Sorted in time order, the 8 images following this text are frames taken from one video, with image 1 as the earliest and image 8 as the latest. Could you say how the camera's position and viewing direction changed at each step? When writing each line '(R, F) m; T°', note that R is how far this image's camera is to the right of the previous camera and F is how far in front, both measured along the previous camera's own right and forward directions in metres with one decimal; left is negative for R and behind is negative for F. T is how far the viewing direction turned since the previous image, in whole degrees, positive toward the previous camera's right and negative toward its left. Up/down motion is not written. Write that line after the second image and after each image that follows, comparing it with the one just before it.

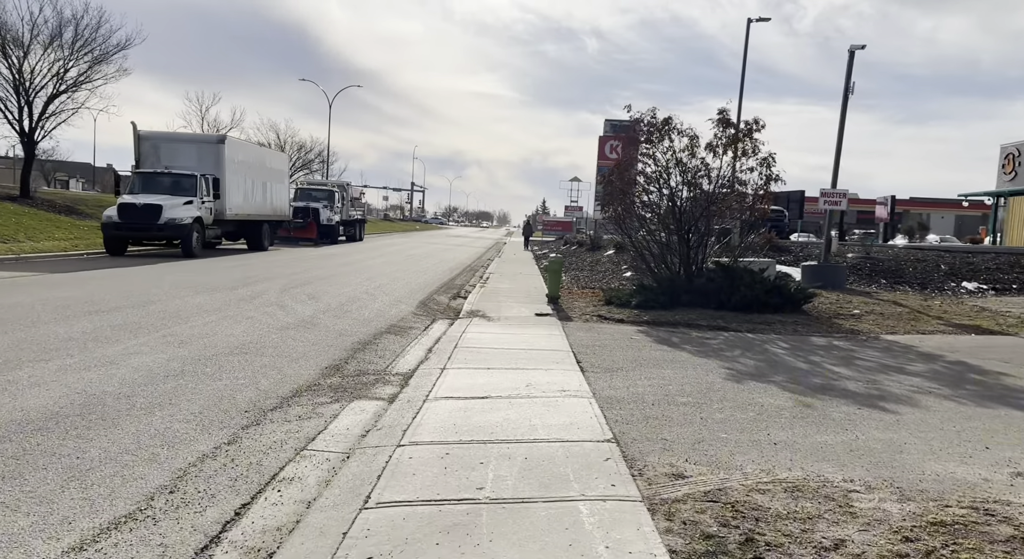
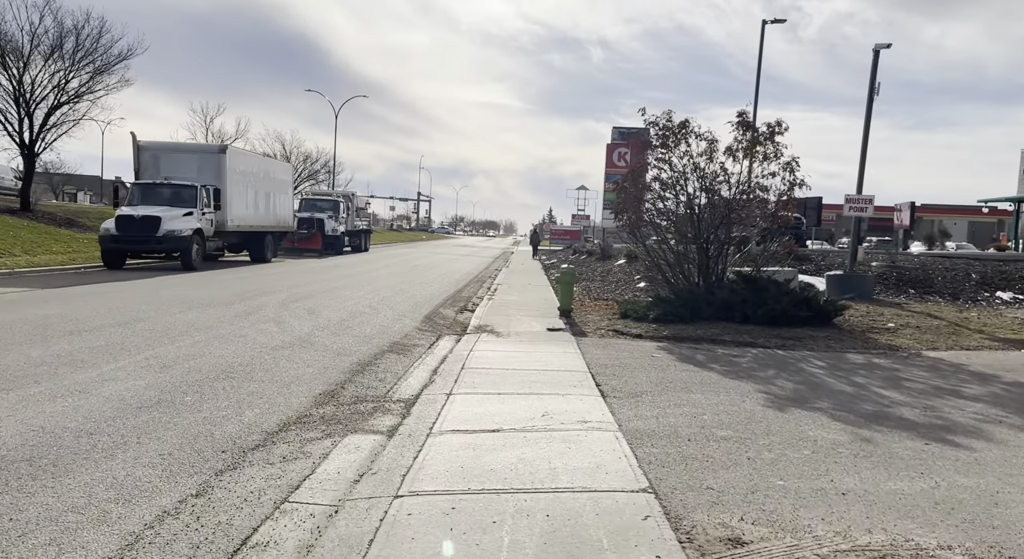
(-0.1, +0.7) m; -1°
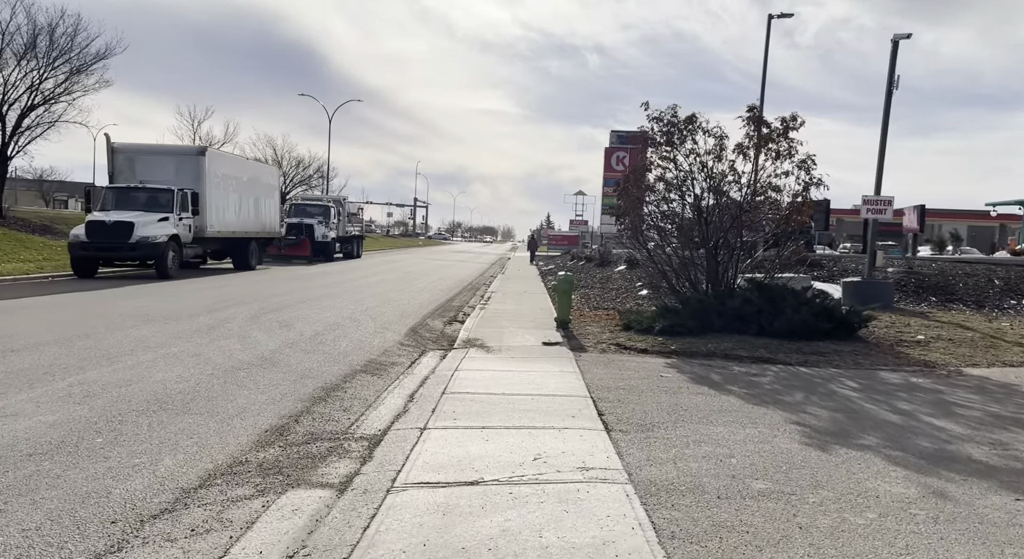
(+0.1, +1.0) m; 0°
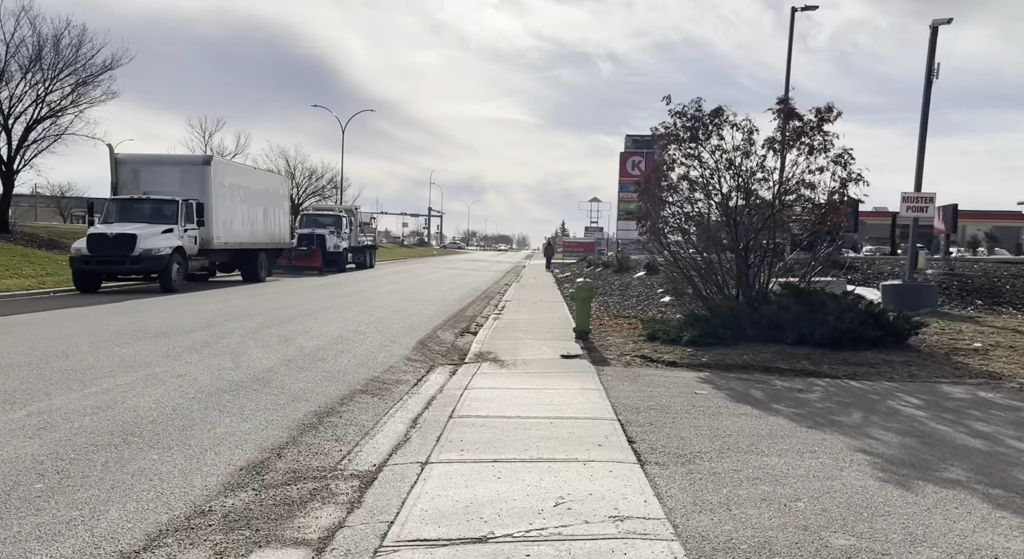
(0.0, +0.8) m; -1°
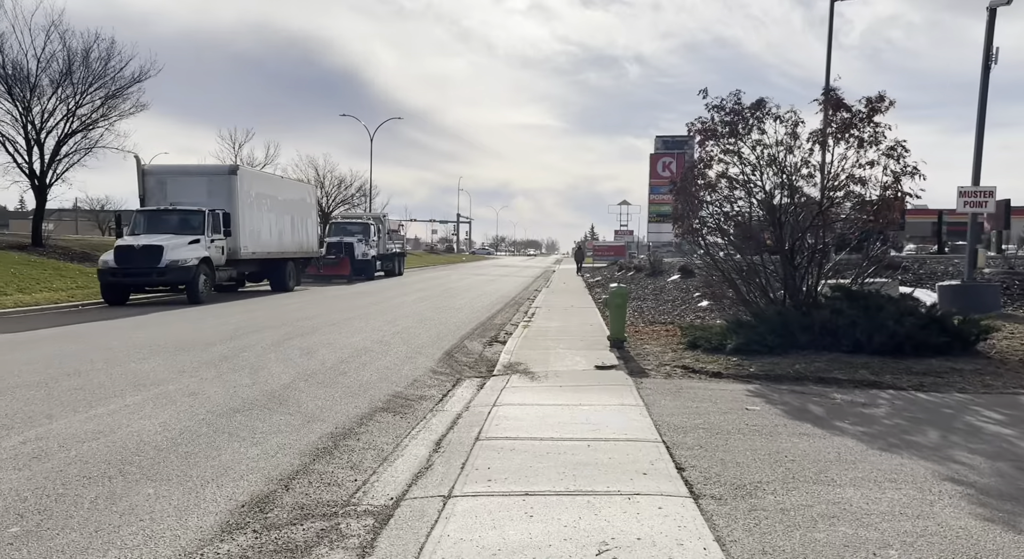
(0.0, +0.5) m; -2°
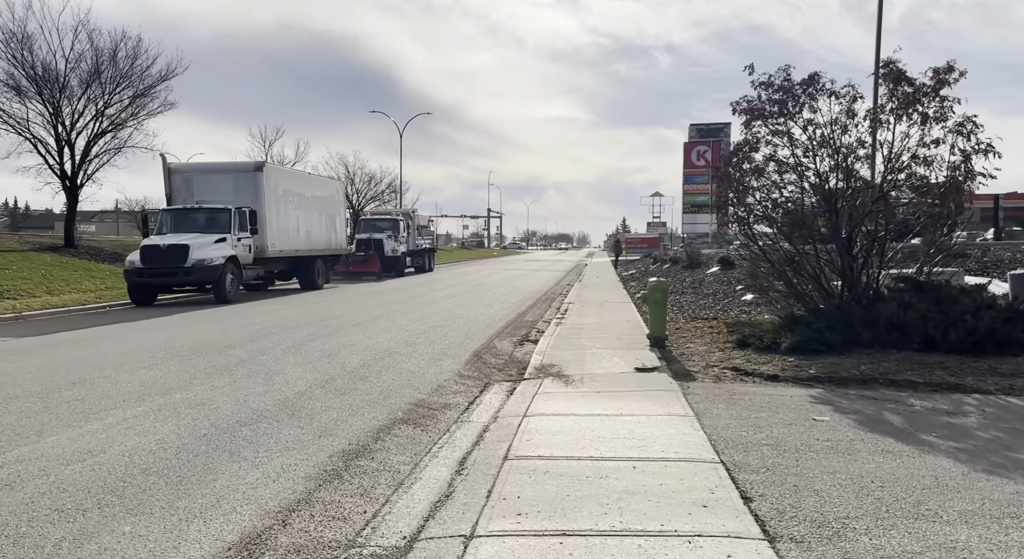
(0.0, +0.7) m; -3°
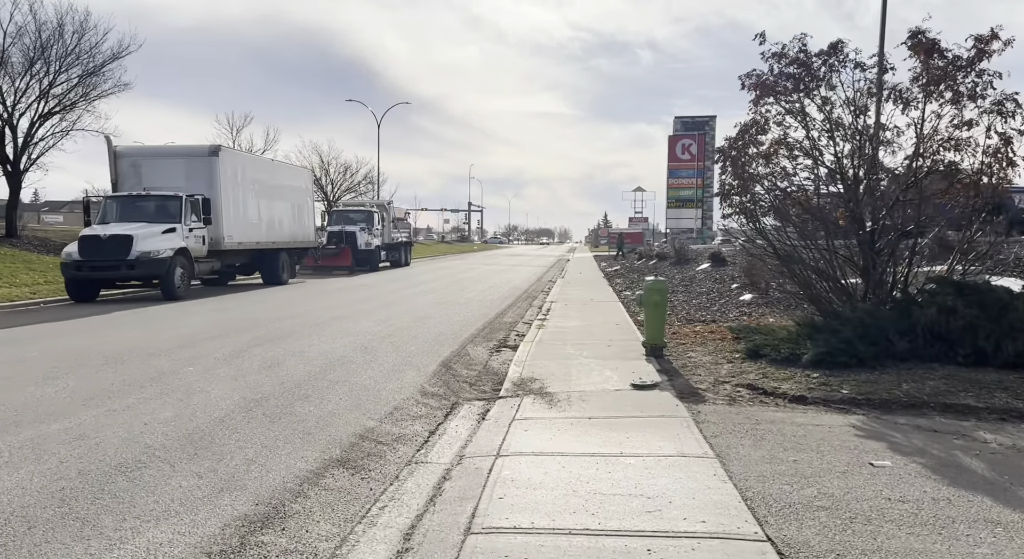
(+0.1, +1.3) m; +2°
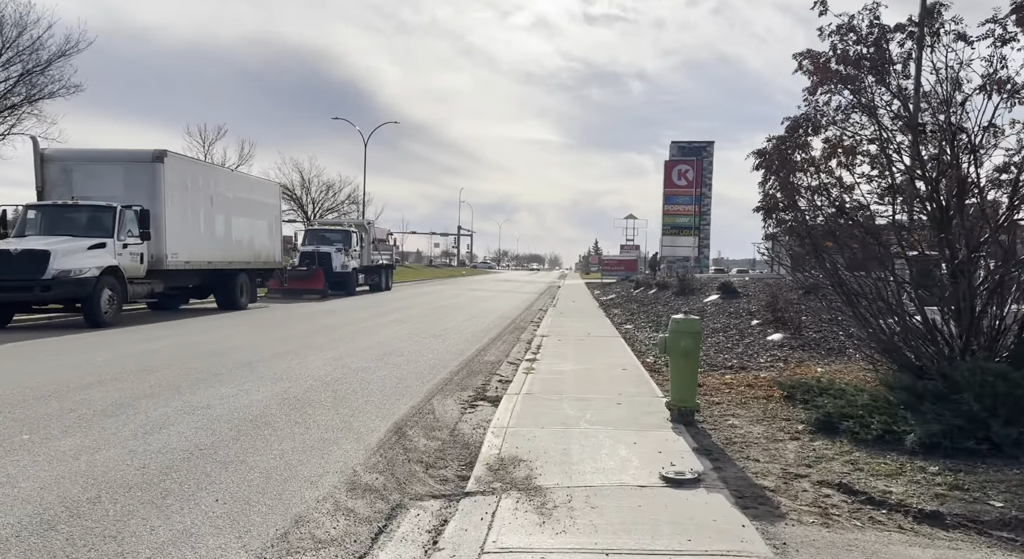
(+0.1, +2.2) m; +1°
